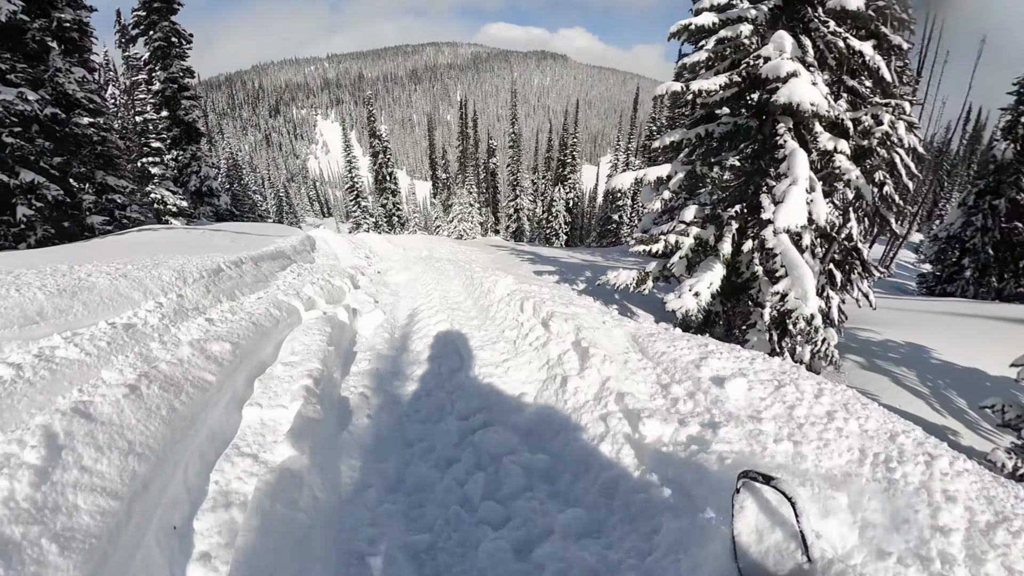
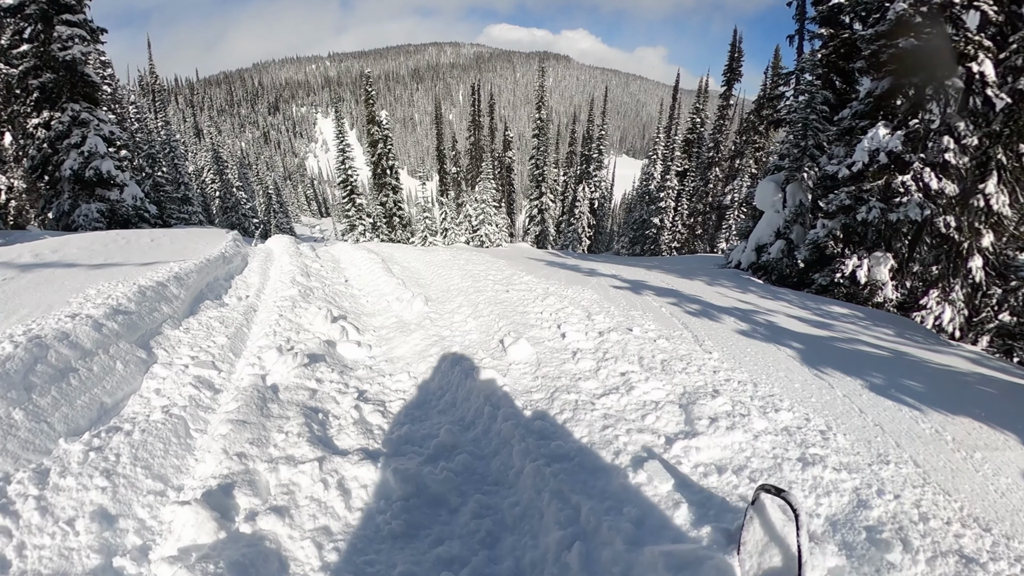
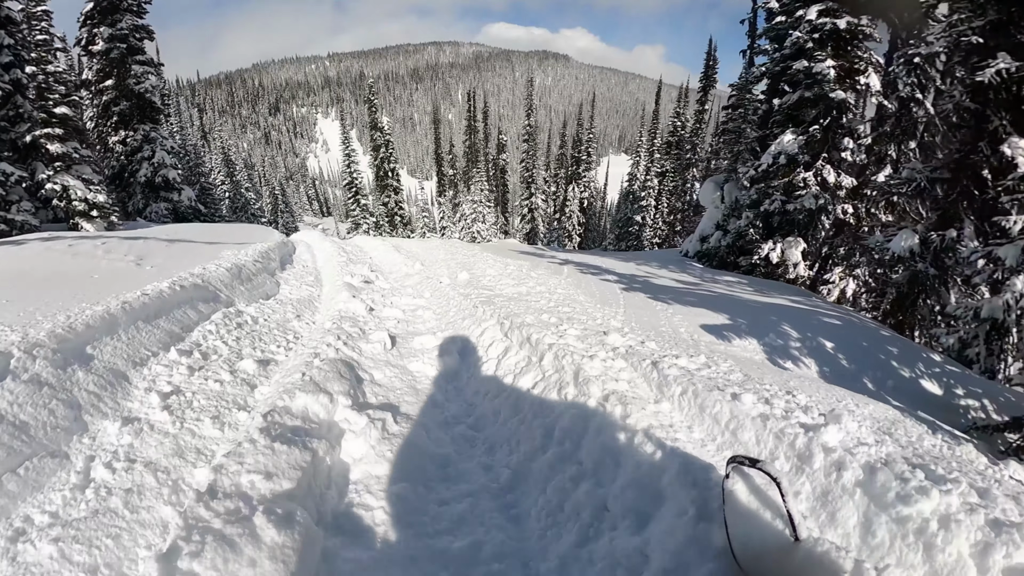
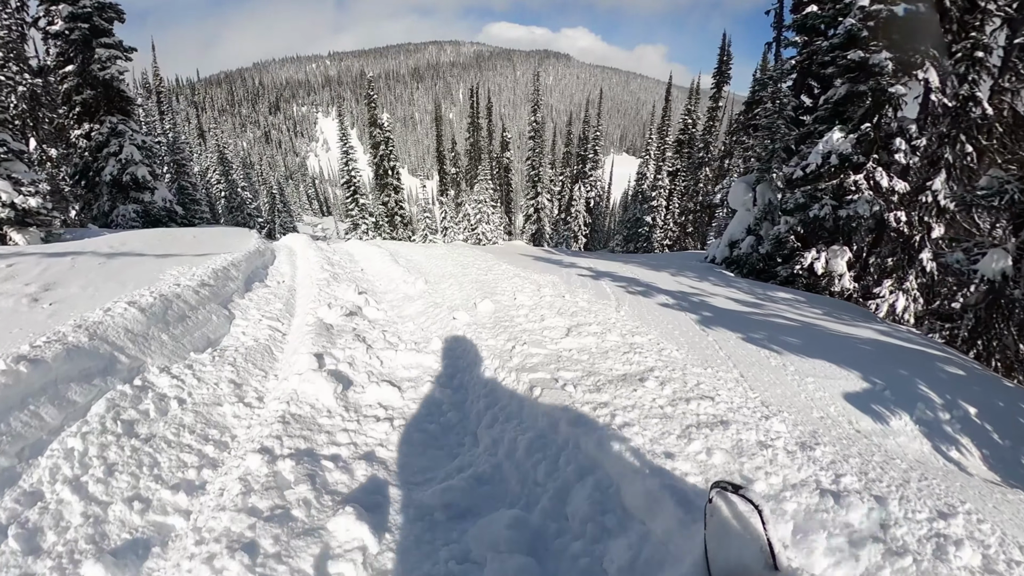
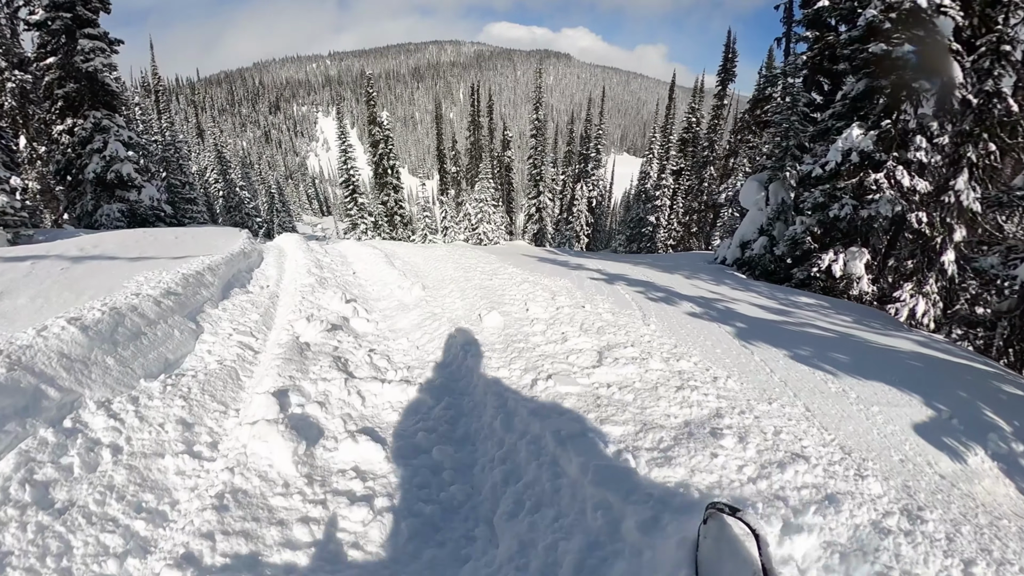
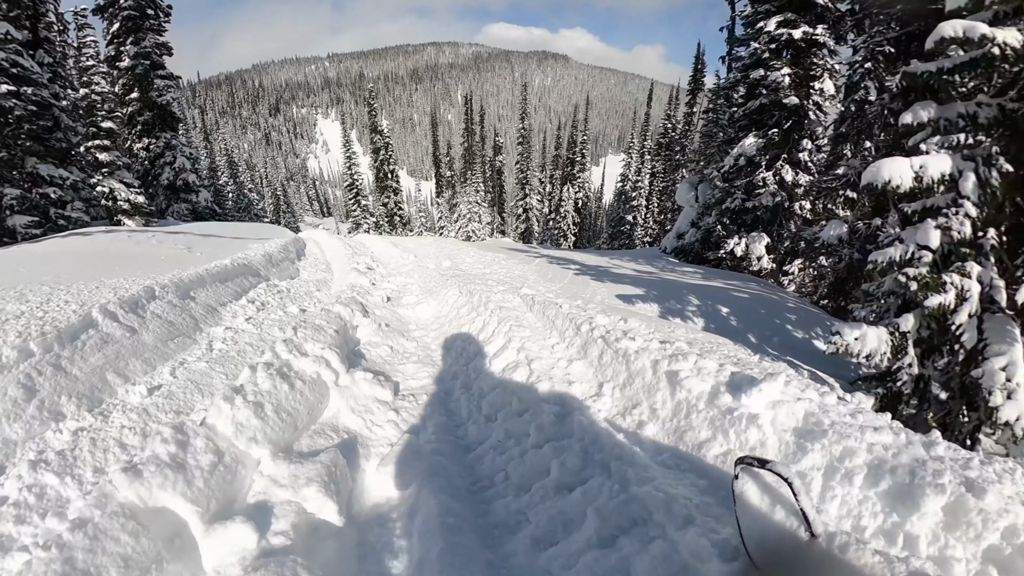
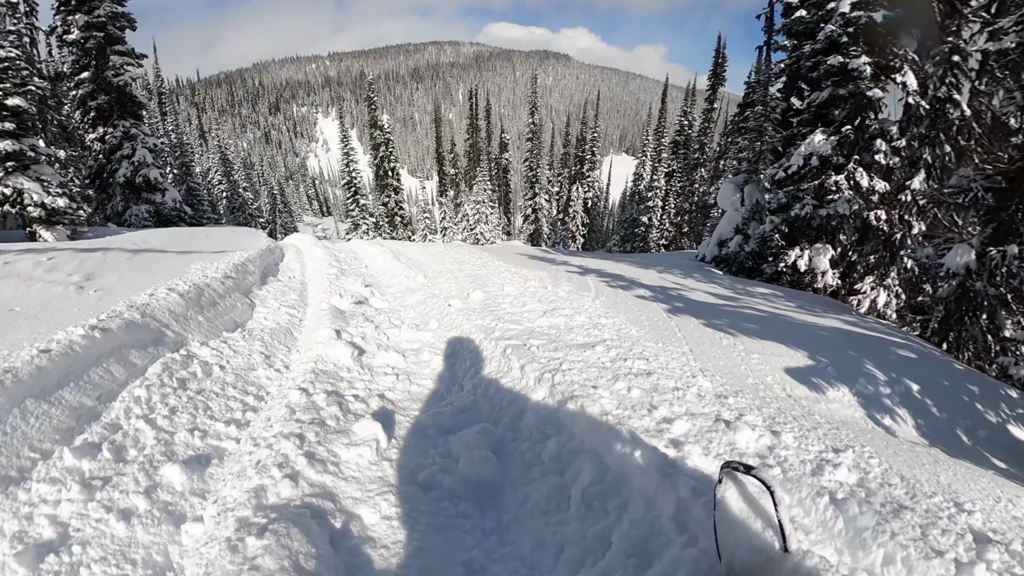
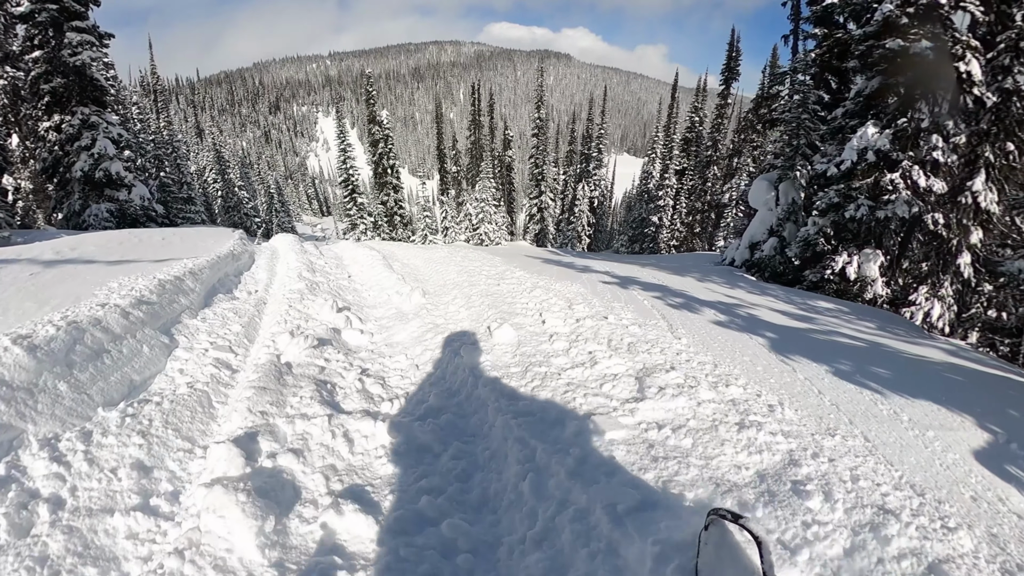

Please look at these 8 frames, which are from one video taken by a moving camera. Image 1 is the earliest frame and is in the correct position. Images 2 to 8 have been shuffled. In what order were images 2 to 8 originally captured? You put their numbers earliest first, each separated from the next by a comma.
6, 3, 7, 4, 5, 8, 2
